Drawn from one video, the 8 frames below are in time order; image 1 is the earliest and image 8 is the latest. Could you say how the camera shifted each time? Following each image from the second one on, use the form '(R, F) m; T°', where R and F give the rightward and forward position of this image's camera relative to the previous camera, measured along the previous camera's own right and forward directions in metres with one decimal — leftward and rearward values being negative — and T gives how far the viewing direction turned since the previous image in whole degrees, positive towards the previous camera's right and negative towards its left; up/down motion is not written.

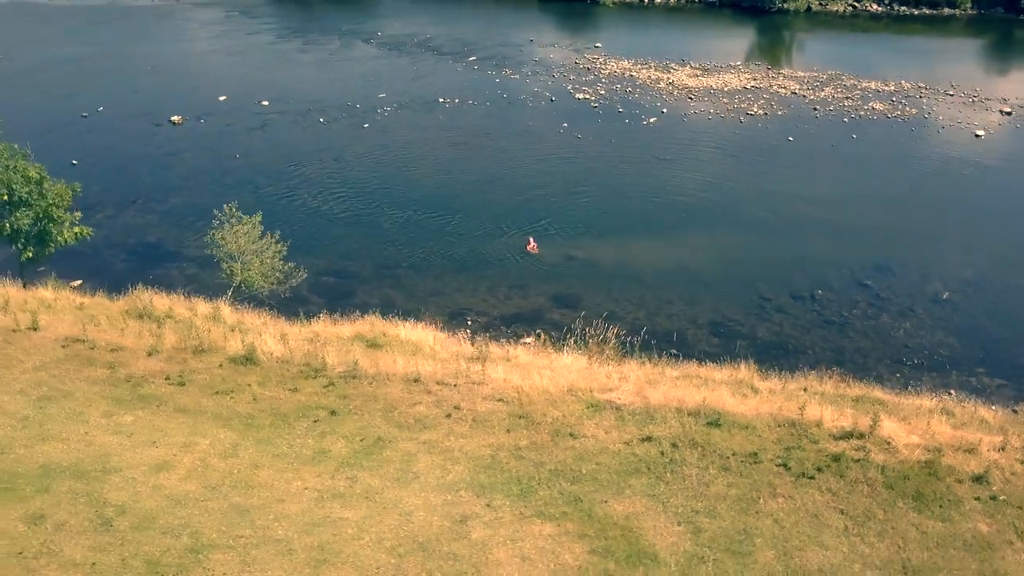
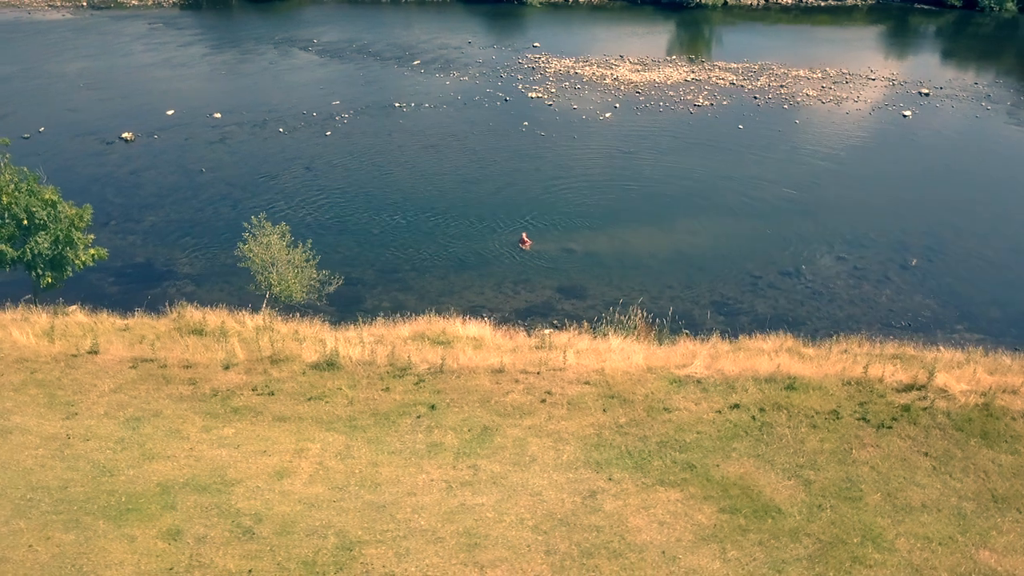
(-4.4, -0.7) m; +7°
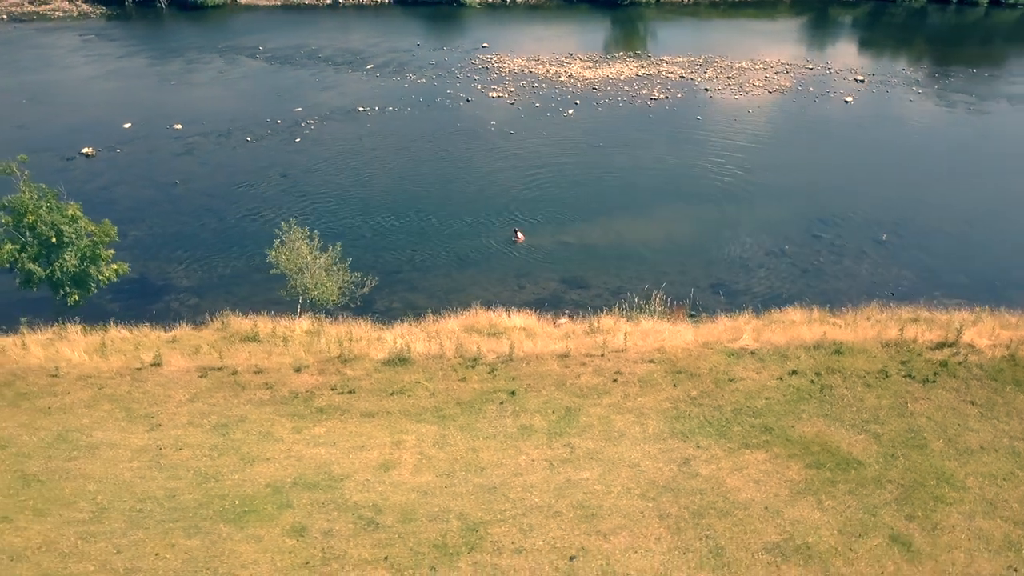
(-3.8, -0.7) m; +6°
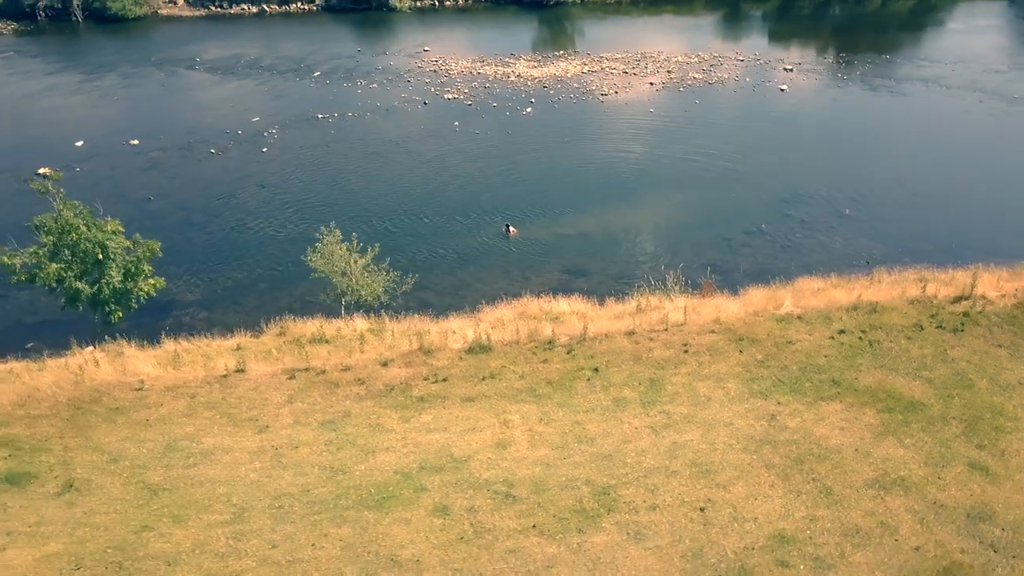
(-4.6, -0.9) m; +7°
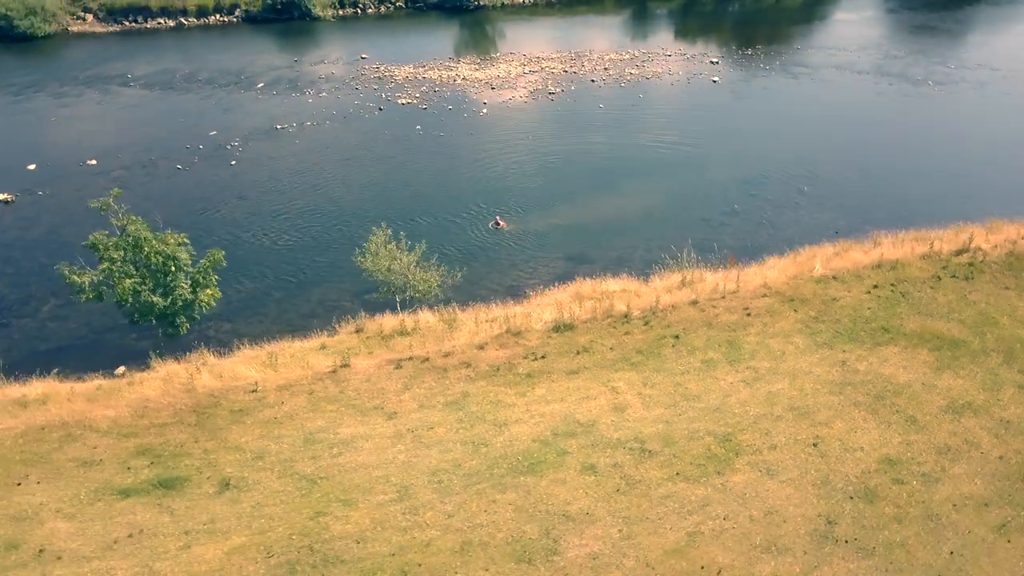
(-5.5, -1.2) m; +7°
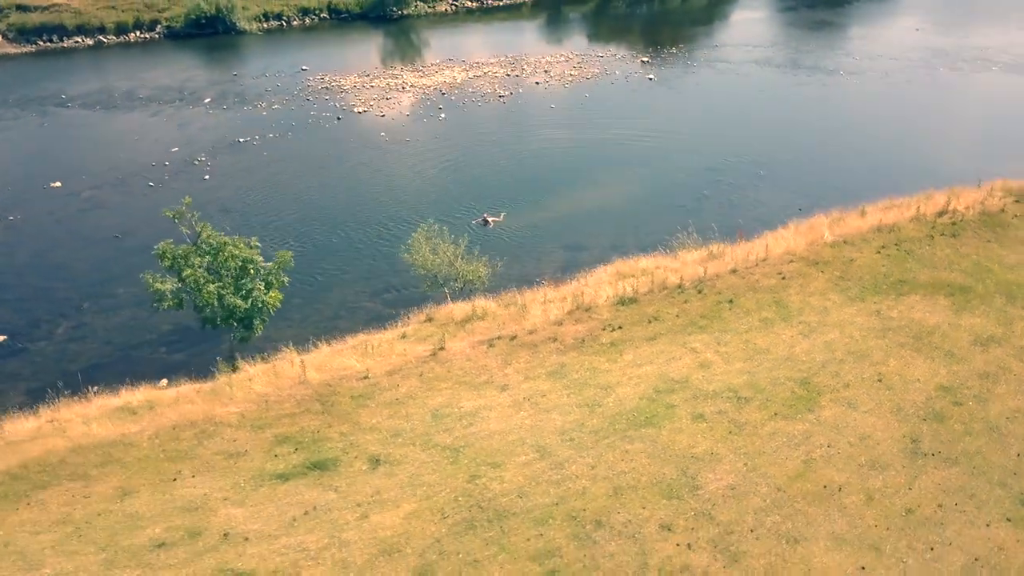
(-5.5, -1.5) m; +7°
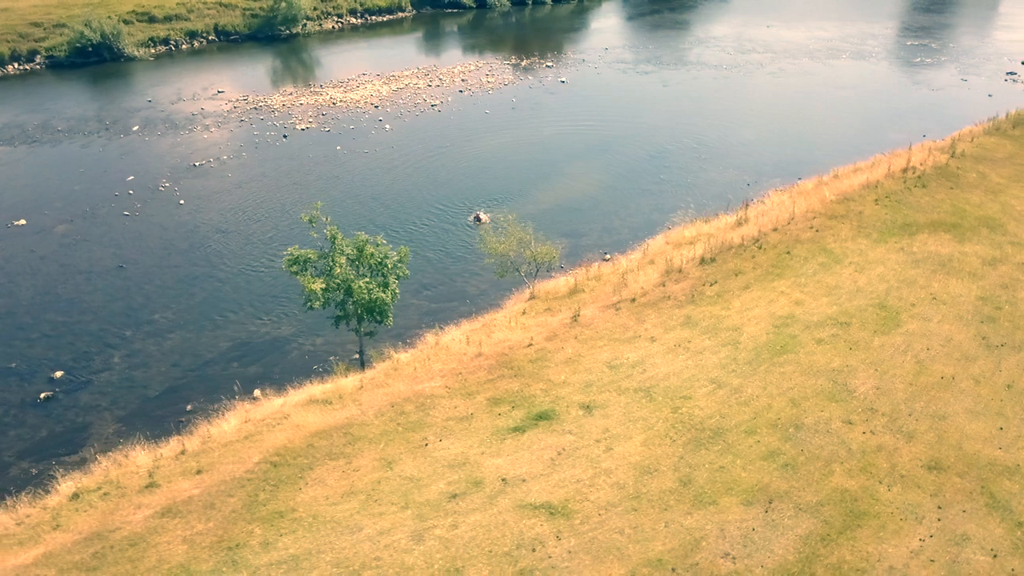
(-9.5, -2.1) m; +11°
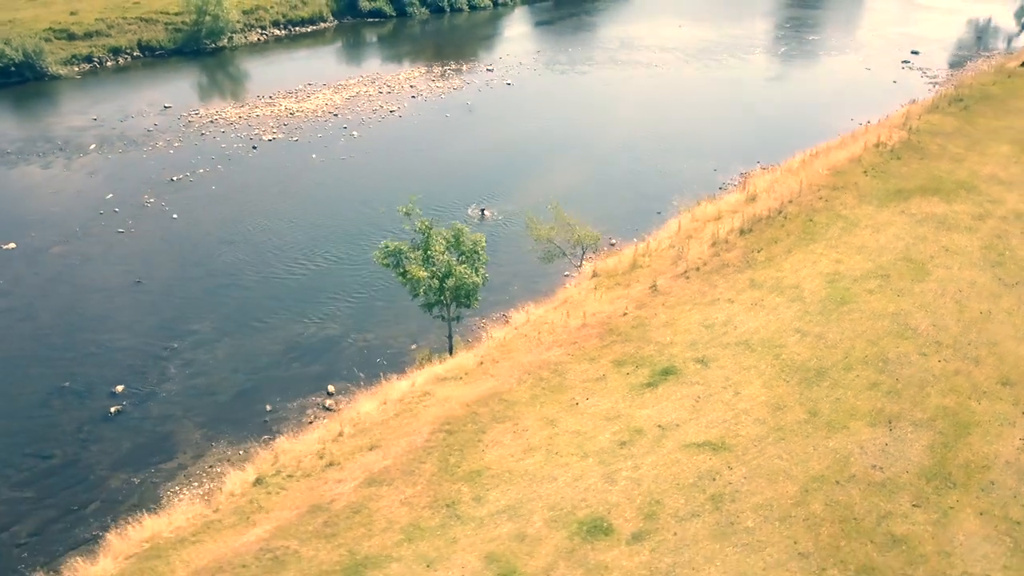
(-7.0, -1.6) m; +8°
